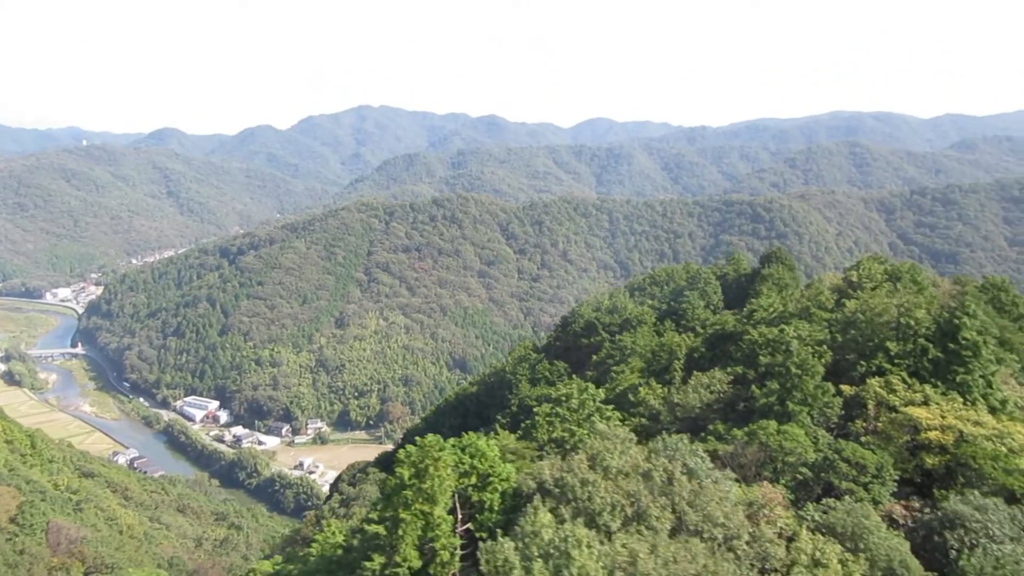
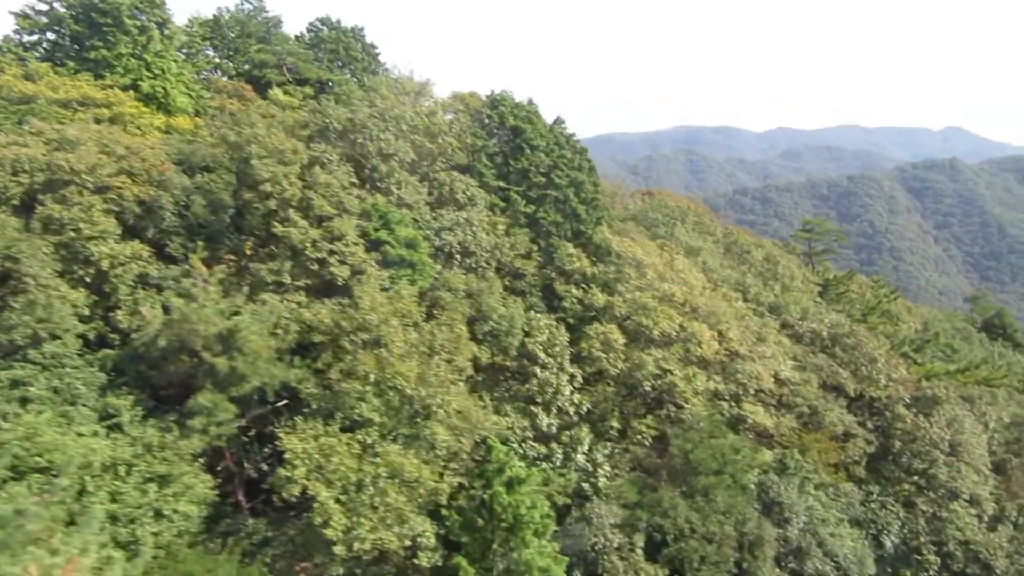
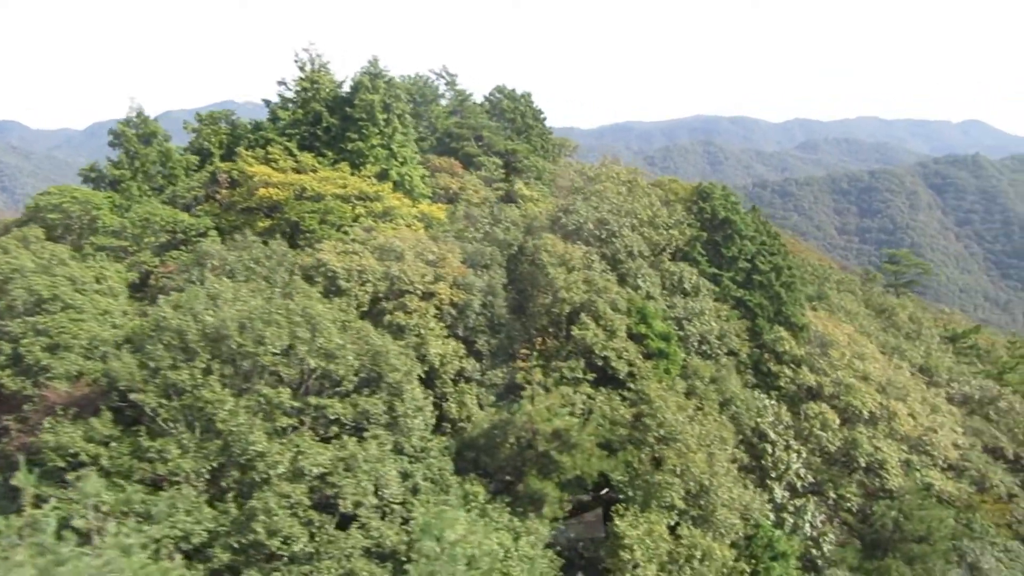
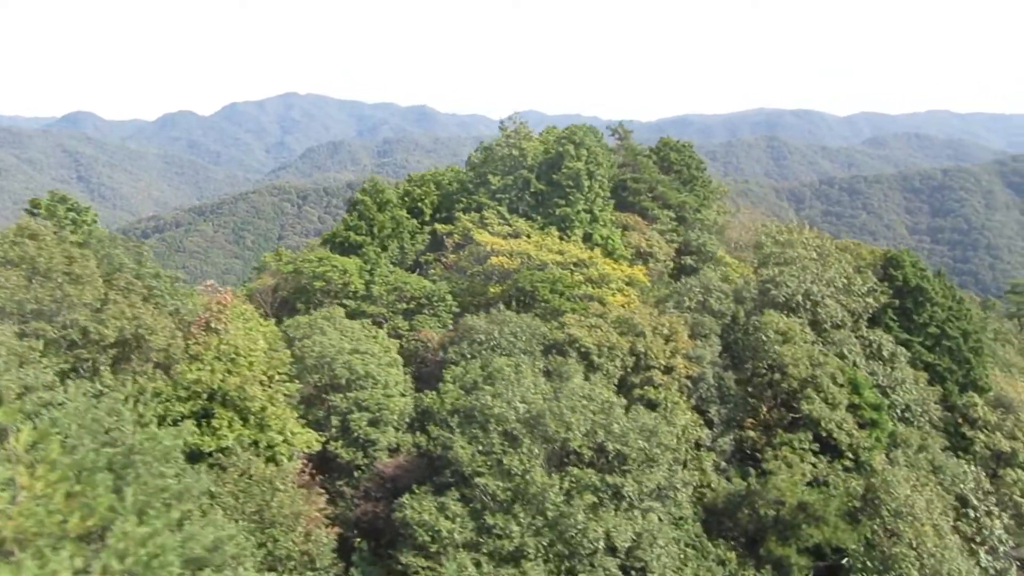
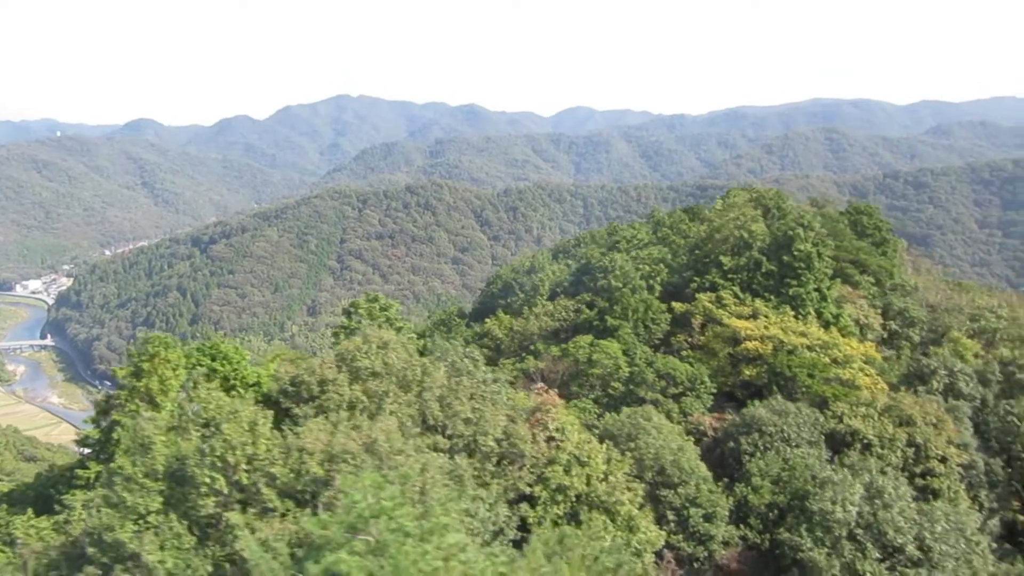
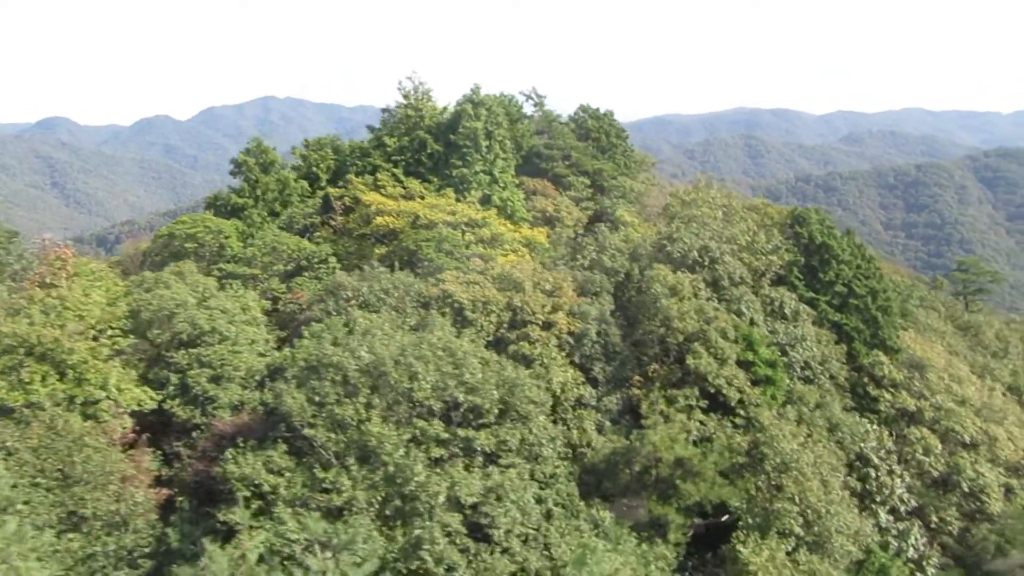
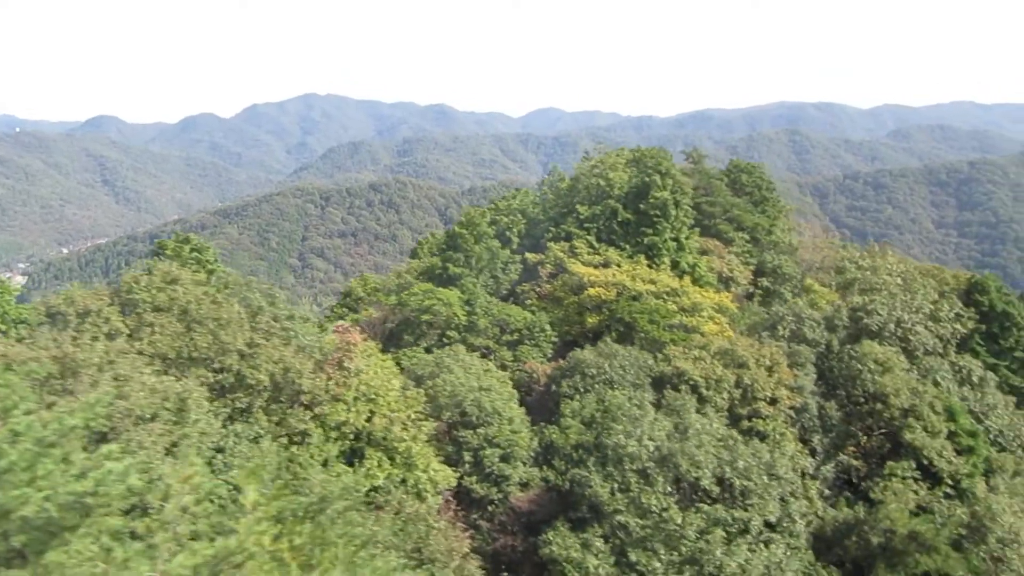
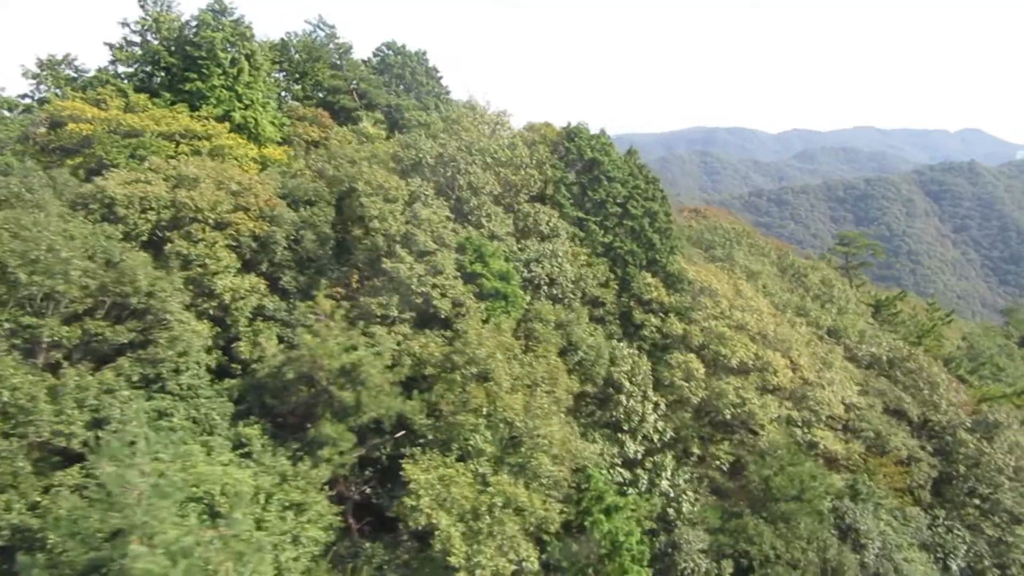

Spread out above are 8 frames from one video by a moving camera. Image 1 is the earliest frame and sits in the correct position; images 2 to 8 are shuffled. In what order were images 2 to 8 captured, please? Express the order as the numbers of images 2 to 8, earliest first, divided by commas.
5, 7, 4, 6, 3, 8, 2
